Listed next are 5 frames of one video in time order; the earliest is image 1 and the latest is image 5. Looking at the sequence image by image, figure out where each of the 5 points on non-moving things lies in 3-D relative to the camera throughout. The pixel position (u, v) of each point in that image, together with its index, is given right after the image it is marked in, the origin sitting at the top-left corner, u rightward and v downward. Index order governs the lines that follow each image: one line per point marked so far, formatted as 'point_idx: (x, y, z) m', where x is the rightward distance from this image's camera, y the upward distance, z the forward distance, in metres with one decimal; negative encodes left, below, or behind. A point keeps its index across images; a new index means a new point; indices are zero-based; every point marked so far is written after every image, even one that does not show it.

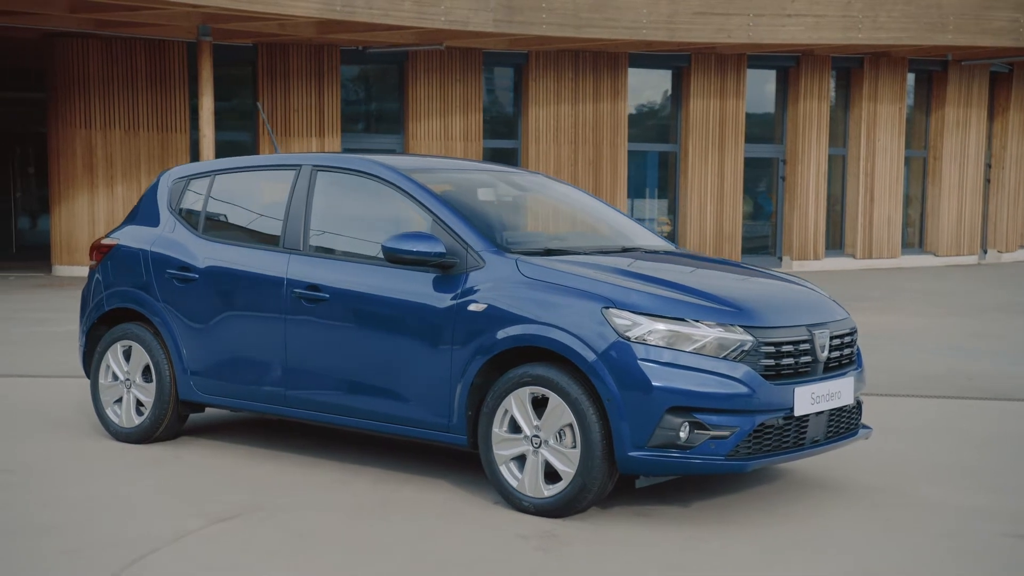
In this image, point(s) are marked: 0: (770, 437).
0: (+1.2, -0.7, +5.5) m
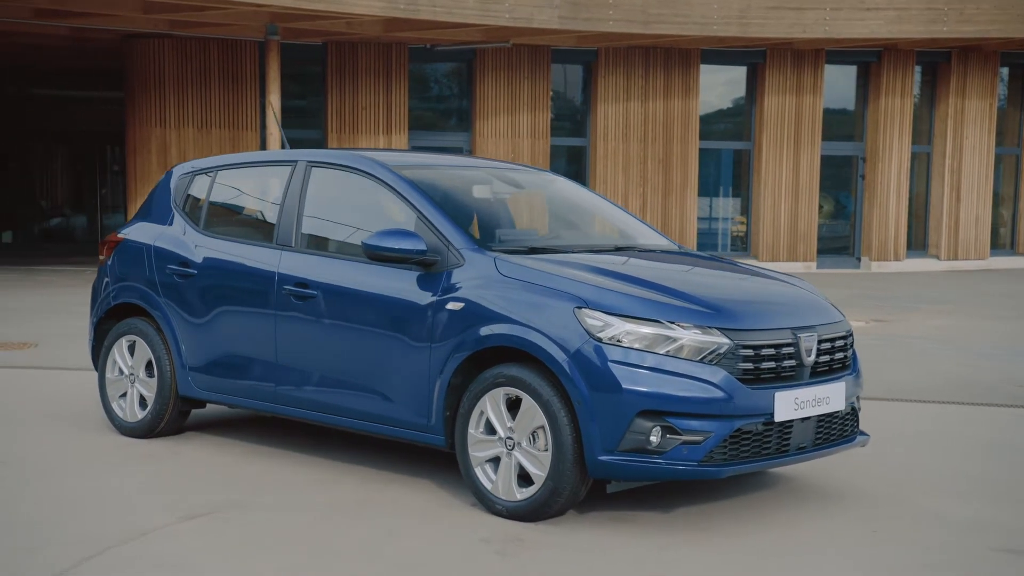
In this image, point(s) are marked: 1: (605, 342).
0: (+1.0, -0.7, +5.3) m
1: (+0.4, -0.2, +5.2) m
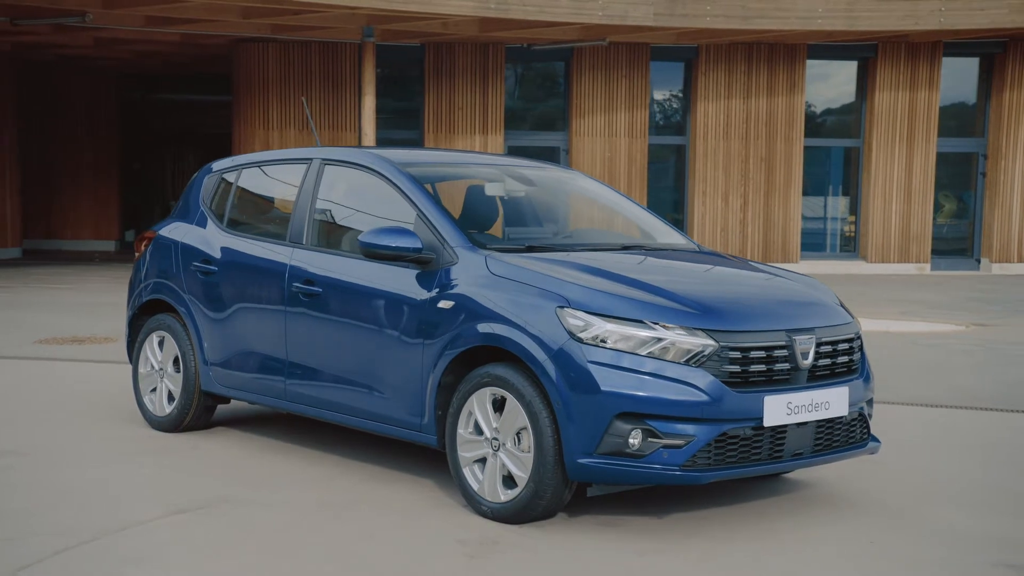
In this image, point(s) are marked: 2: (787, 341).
0: (+0.9, -0.7, +5.1) m
1: (+0.3, -0.2, +5.1) m
2: (+1.2, -0.2, +5.2) m
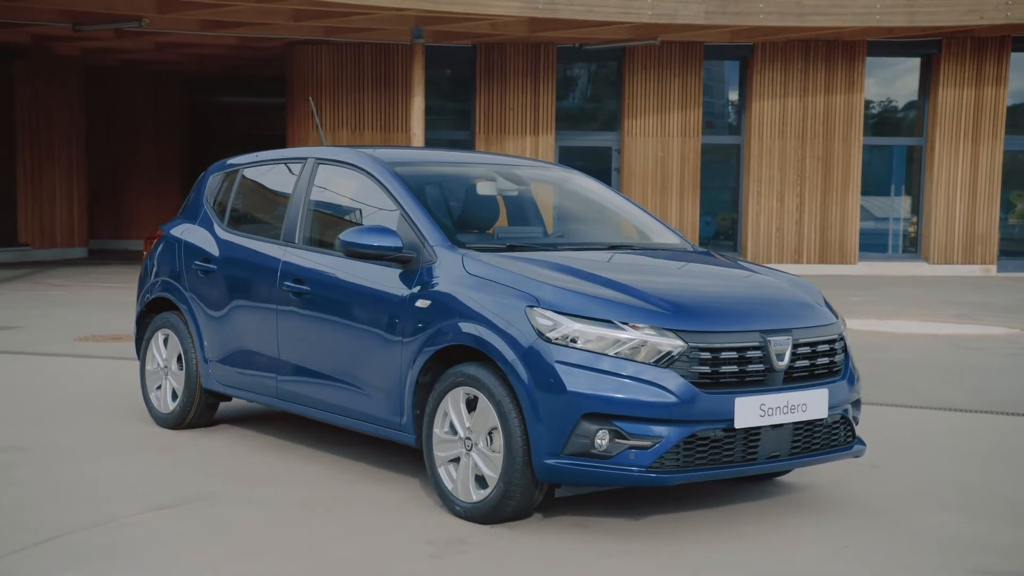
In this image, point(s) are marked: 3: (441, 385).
0: (+0.8, -0.7, +5.0) m
1: (+0.2, -0.2, +5.1) m
2: (+1.1, -0.2, +5.1) m
3: (-0.3, -0.4, +5.5) m
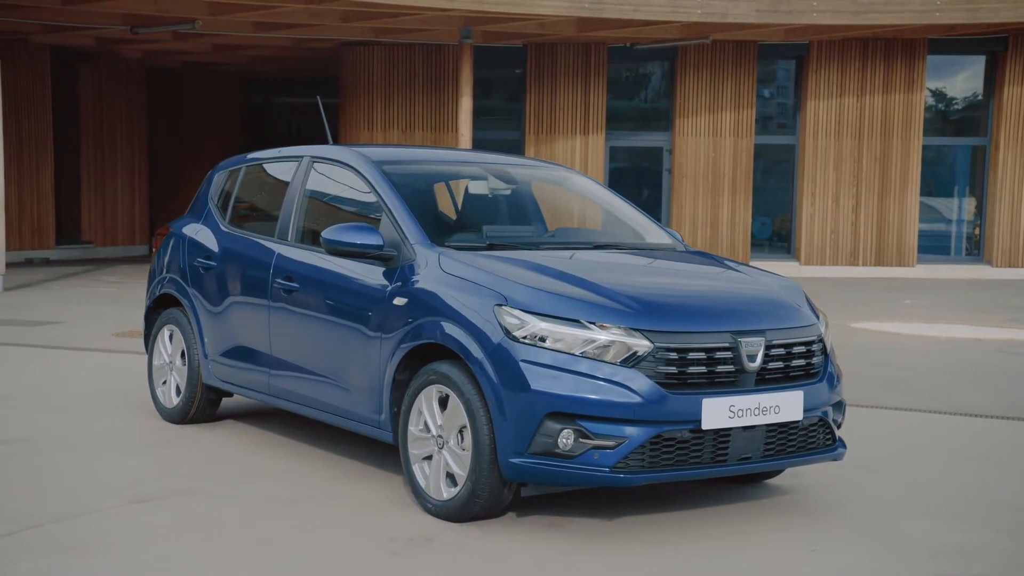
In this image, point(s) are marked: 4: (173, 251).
0: (+0.7, -0.7, +5.0) m
1: (0.0, -0.2, +5.0) m
2: (+0.9, -0.2, +5.0) m
3: (-0.4, -0.4, +5.5) m
4: (-2.1, +0.2, +7.6) m
